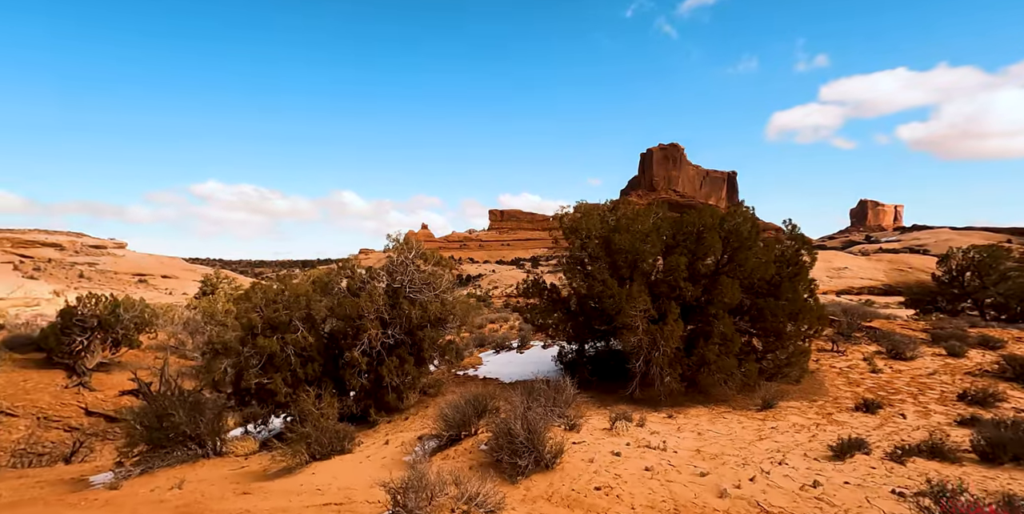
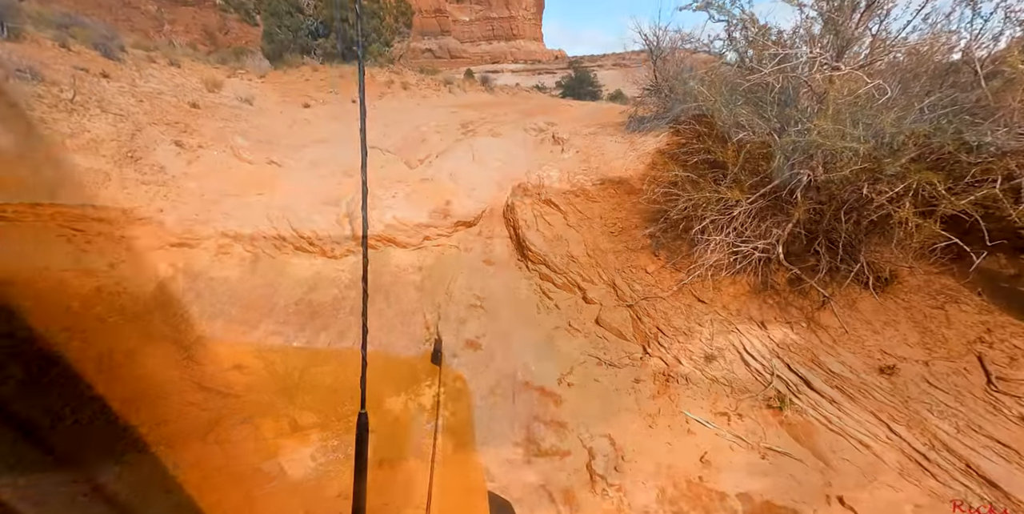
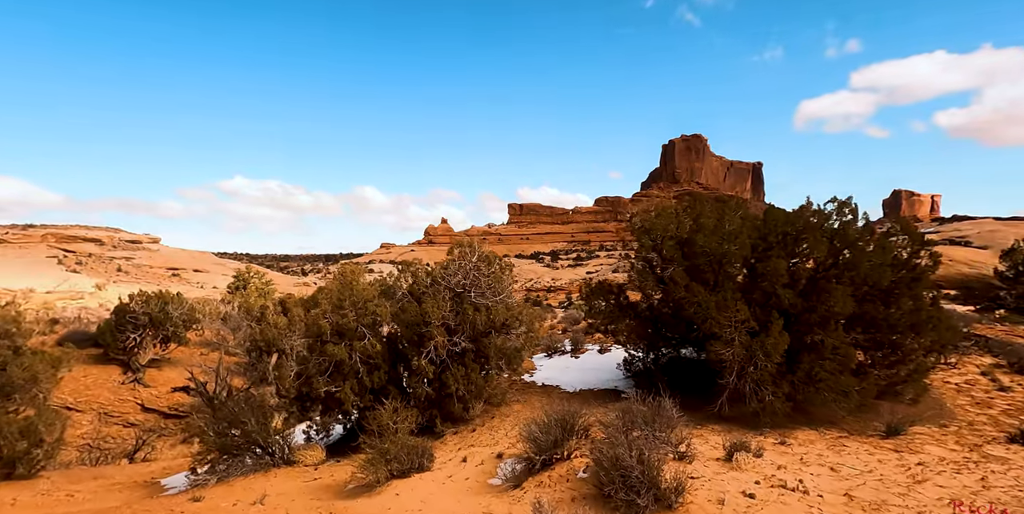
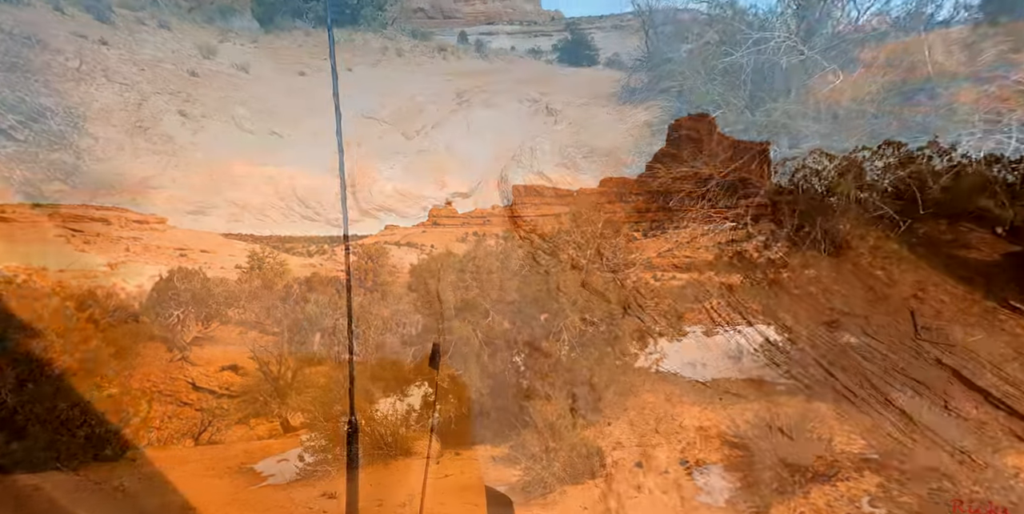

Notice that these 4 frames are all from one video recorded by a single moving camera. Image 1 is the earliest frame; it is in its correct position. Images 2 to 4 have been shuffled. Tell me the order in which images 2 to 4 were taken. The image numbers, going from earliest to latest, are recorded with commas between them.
3, 4, 2
